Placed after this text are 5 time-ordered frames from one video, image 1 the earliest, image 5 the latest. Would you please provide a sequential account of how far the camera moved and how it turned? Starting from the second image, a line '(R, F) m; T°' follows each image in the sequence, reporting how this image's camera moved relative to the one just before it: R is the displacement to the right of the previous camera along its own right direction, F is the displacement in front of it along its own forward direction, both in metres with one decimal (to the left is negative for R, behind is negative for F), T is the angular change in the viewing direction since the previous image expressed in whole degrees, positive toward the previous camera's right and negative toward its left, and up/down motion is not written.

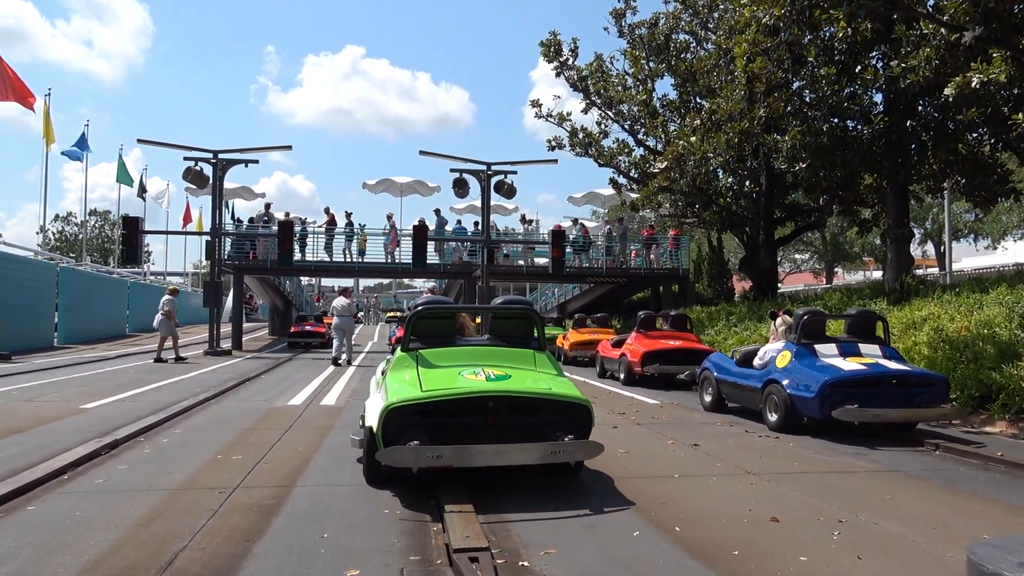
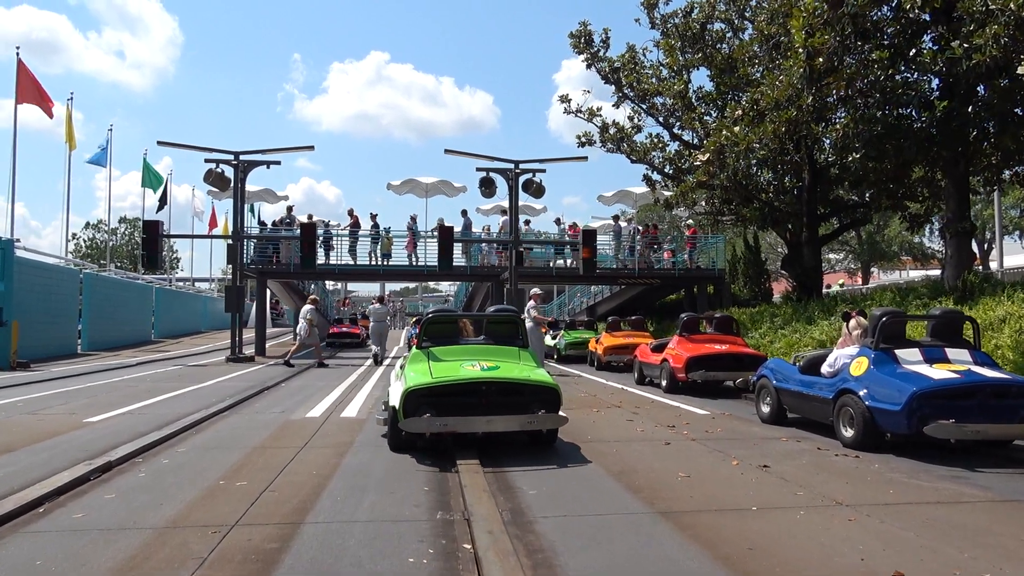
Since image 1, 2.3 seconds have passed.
(-0.1, +0.9) m; -2°
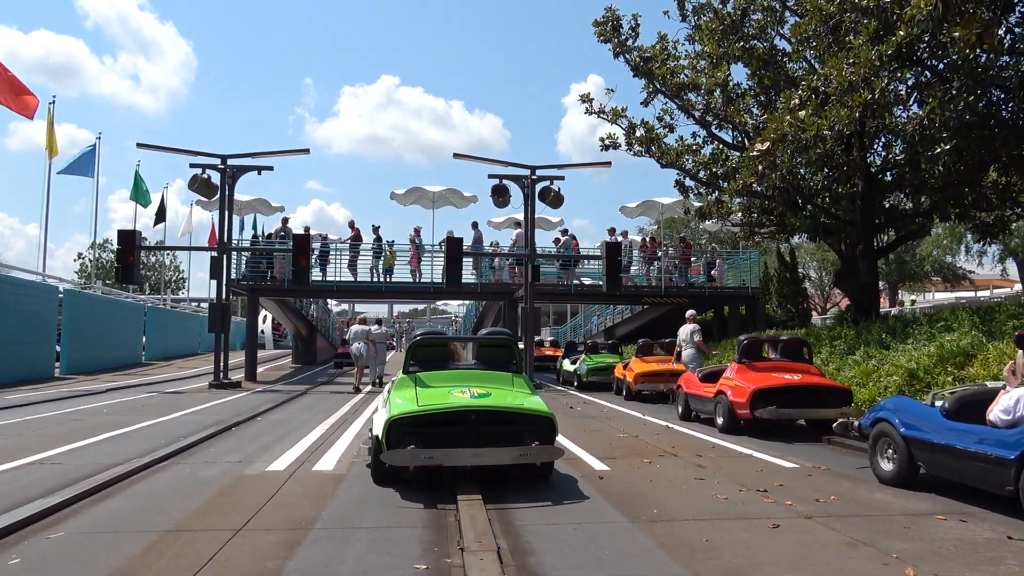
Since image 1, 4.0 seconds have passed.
(-0.2, +2.5) m; -1°
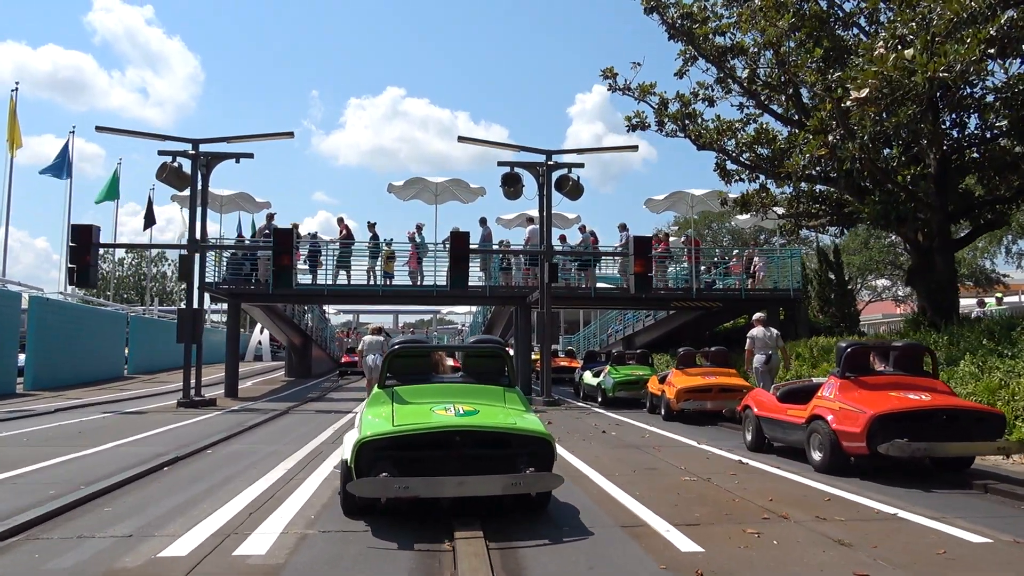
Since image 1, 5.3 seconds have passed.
(-0.2, +2.9) m; 0°
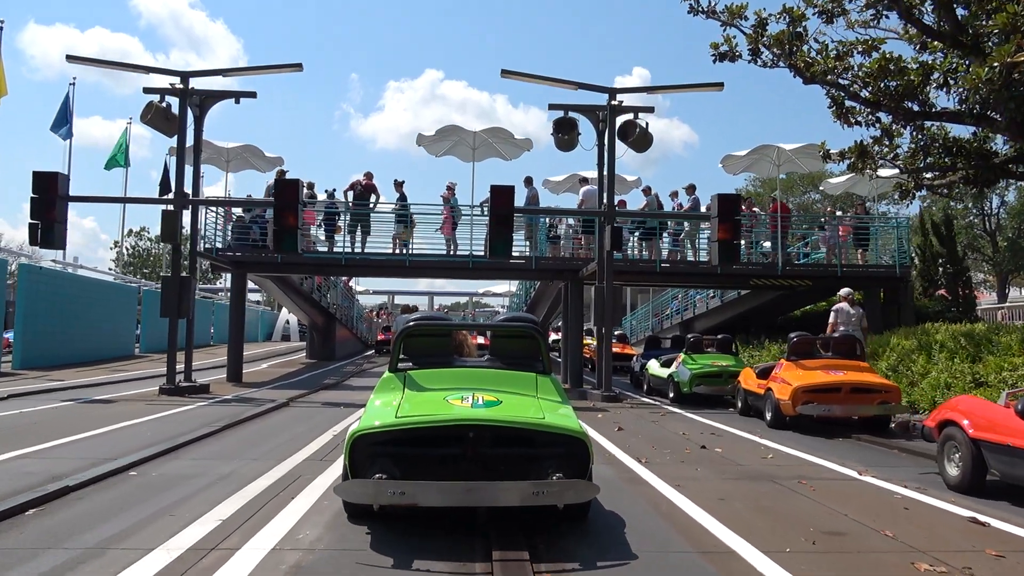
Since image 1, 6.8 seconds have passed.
(-0.4, +3.6) m; -3°
